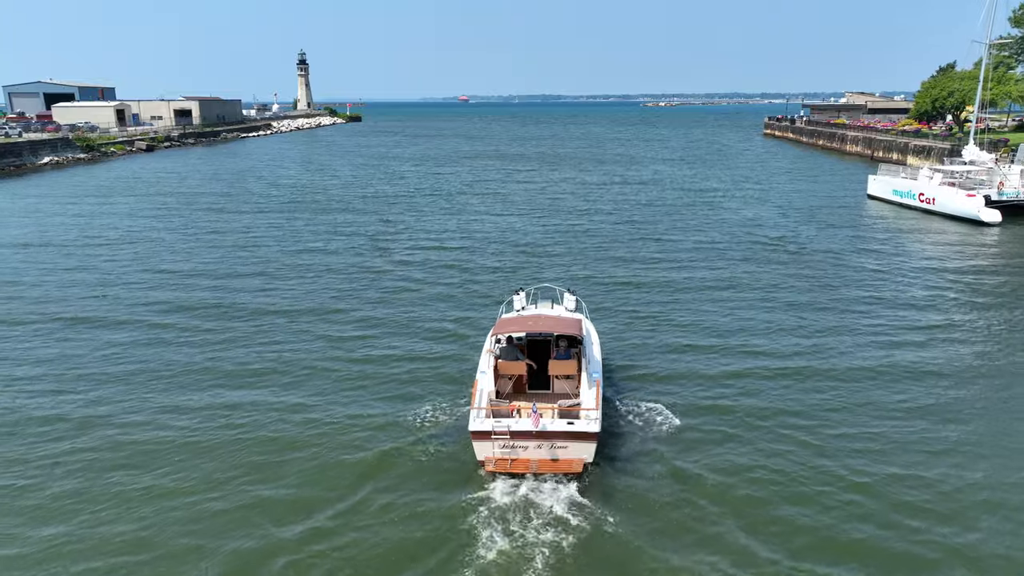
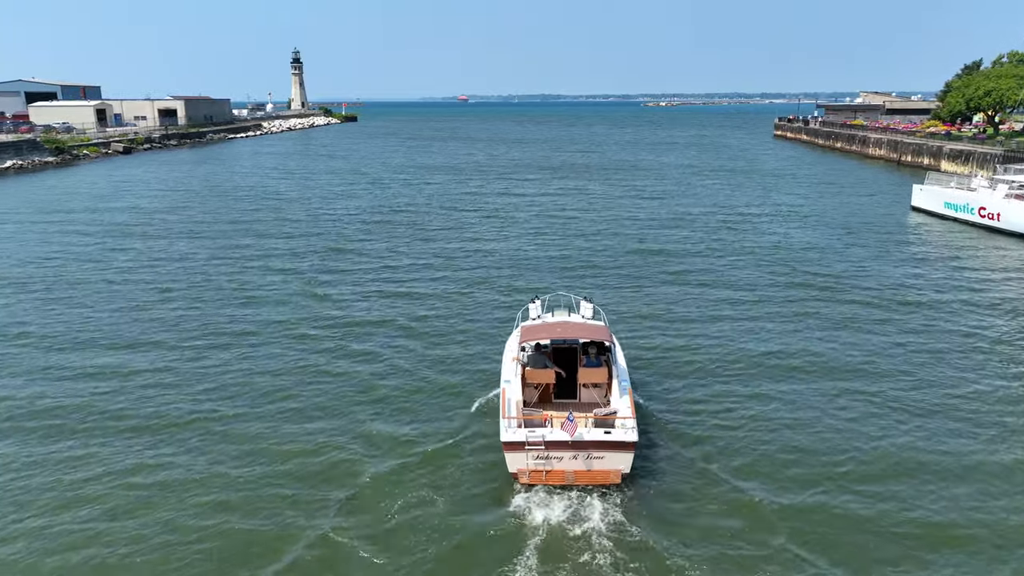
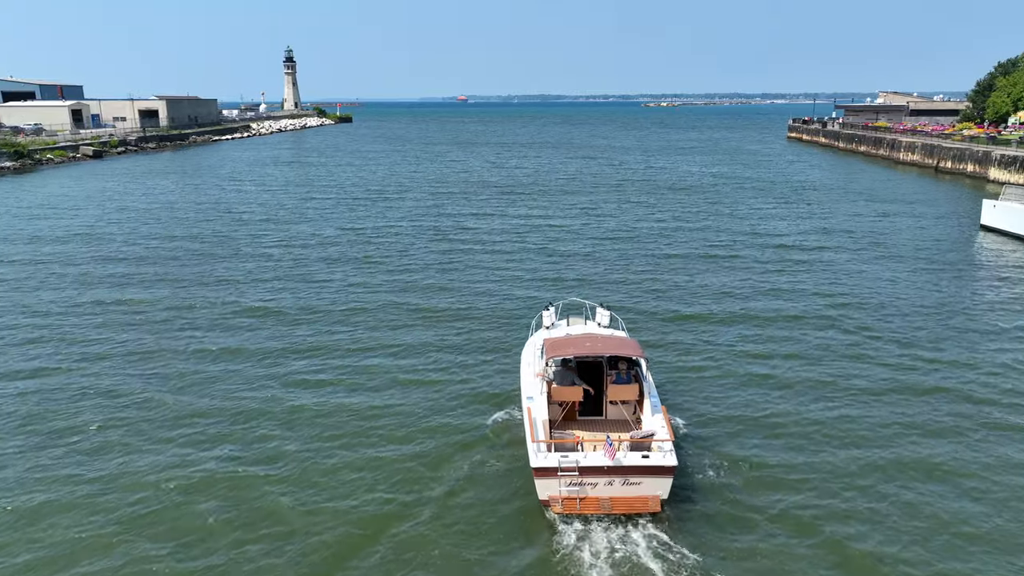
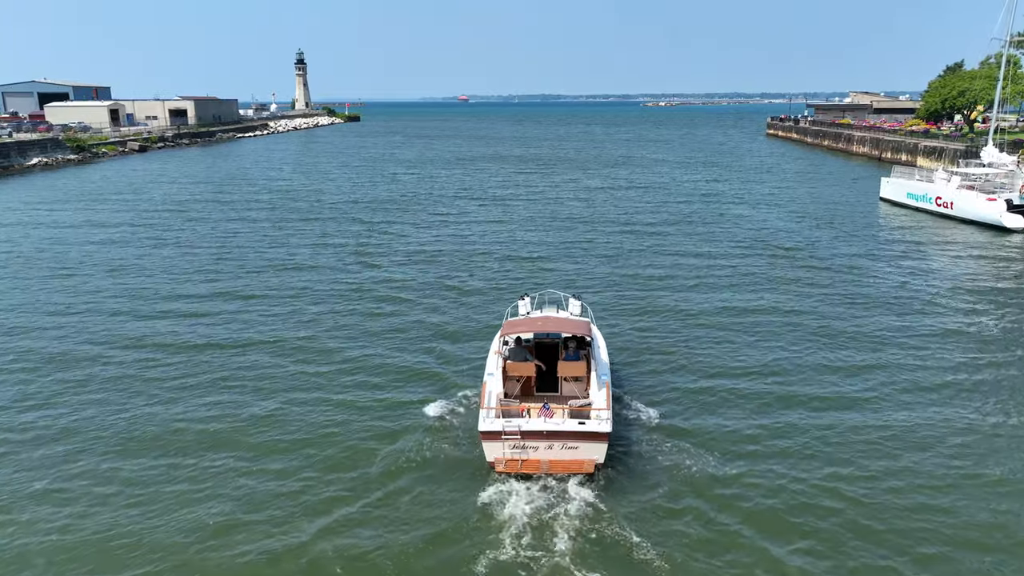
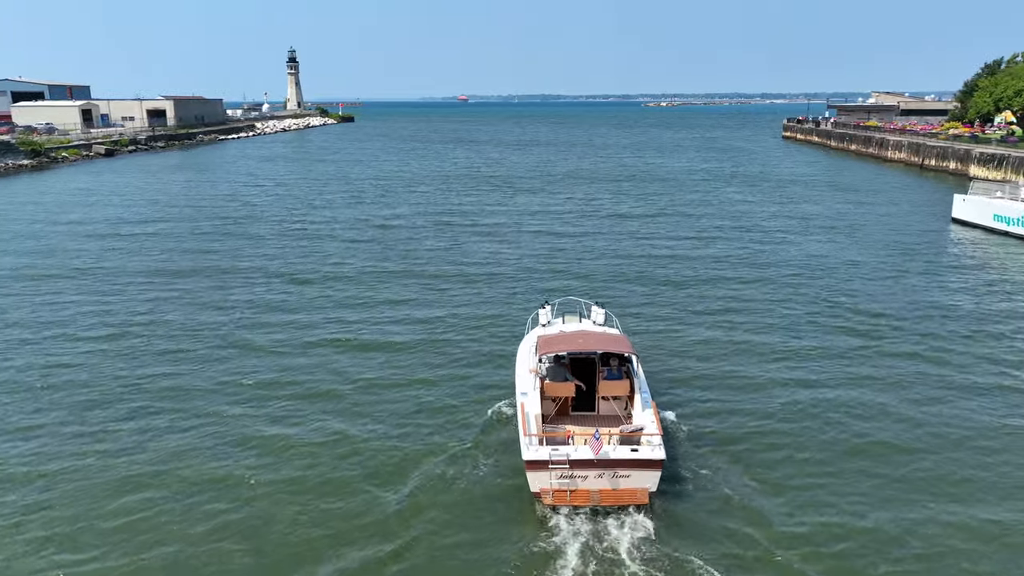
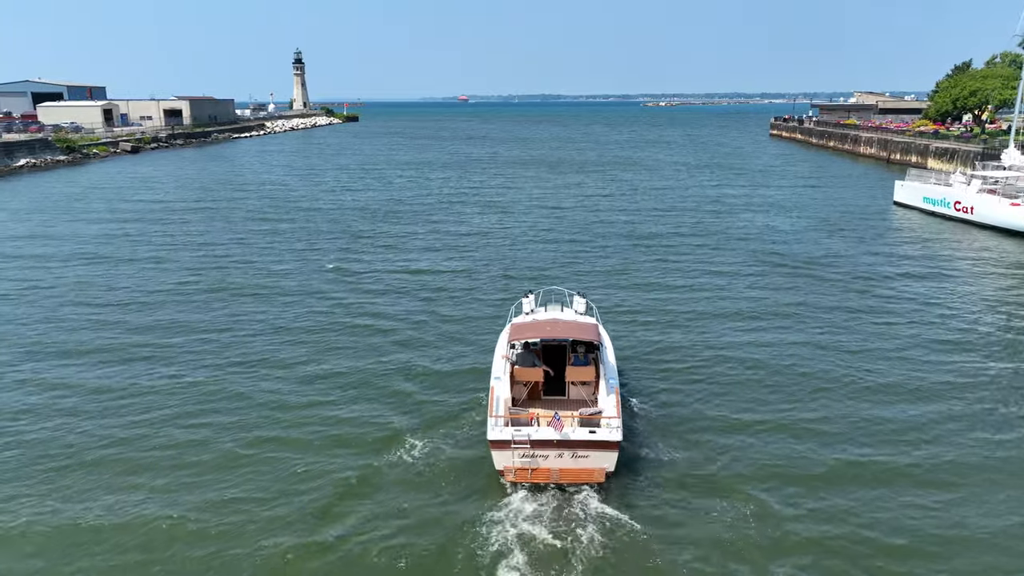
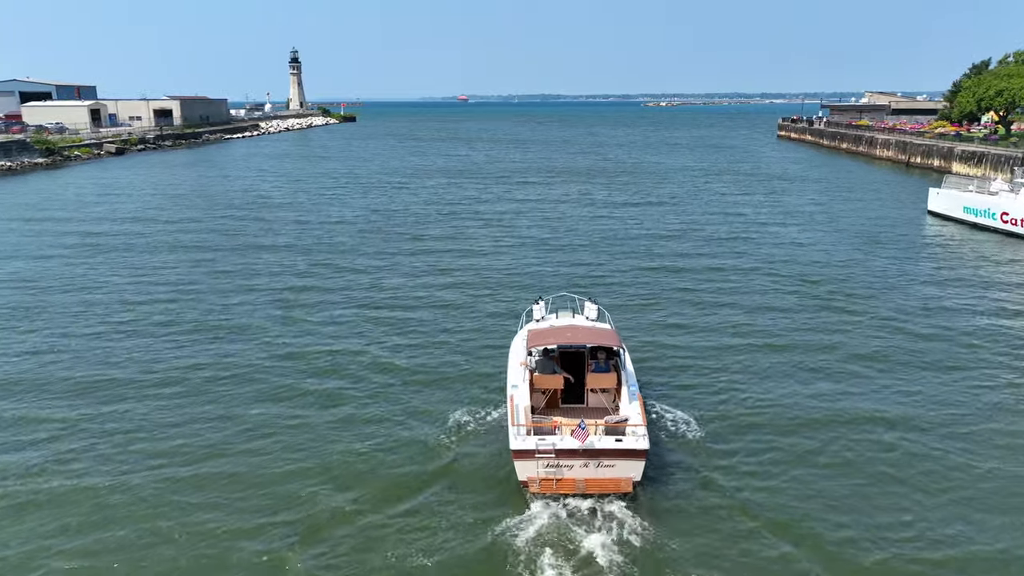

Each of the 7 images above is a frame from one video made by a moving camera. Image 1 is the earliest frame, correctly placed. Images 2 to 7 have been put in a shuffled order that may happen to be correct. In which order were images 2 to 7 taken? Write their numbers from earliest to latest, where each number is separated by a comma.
4, 6, 2, 7, 5, 3
